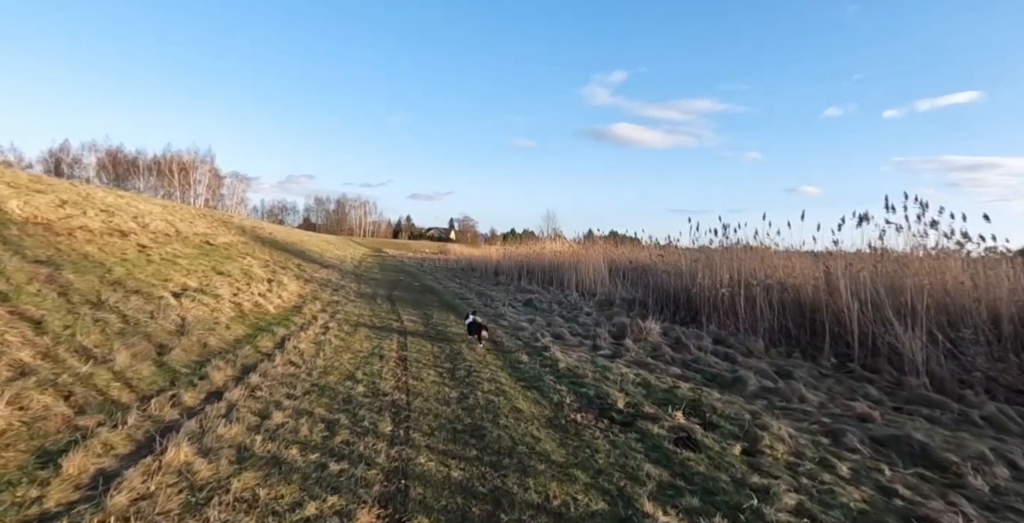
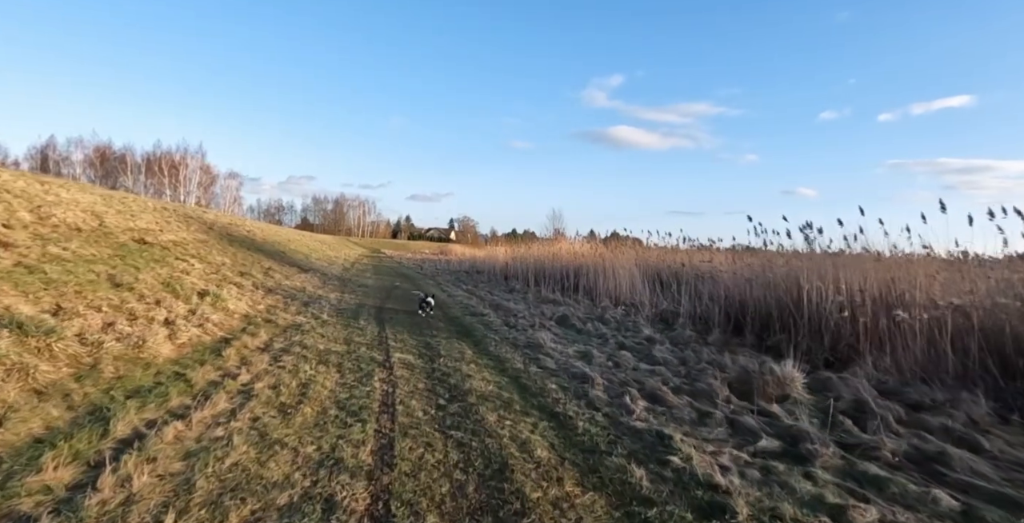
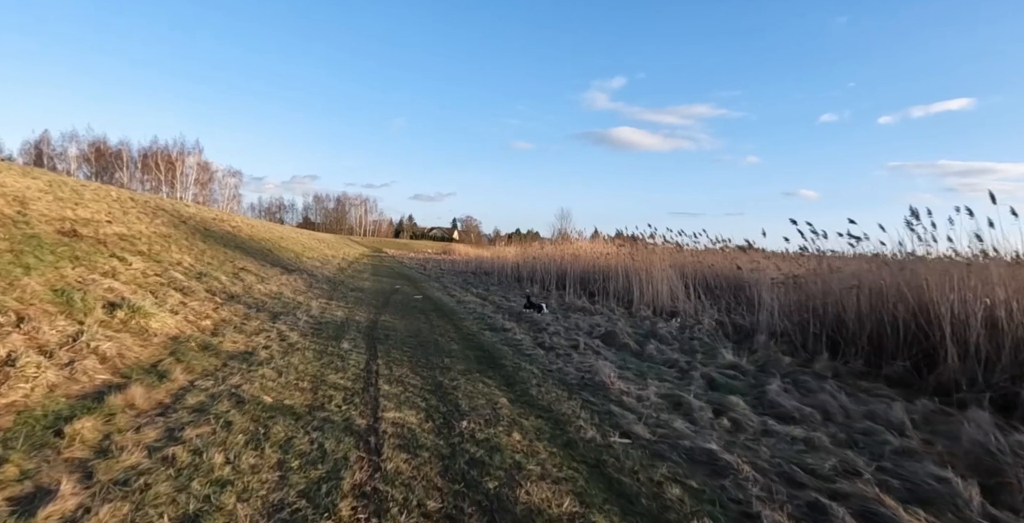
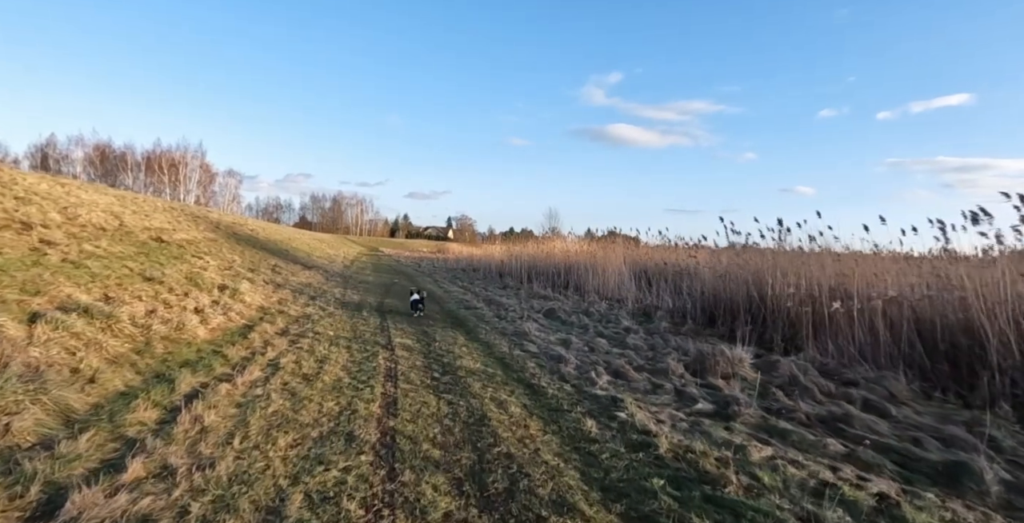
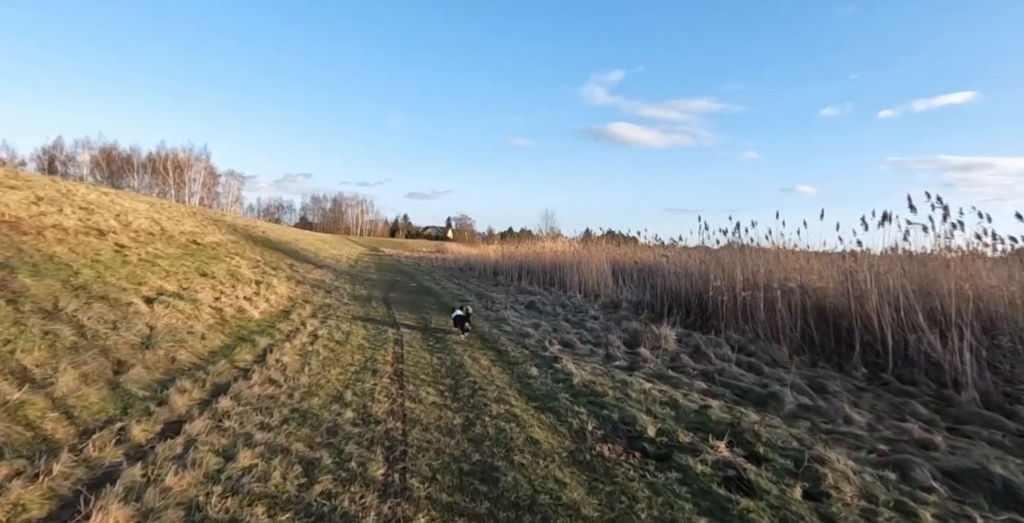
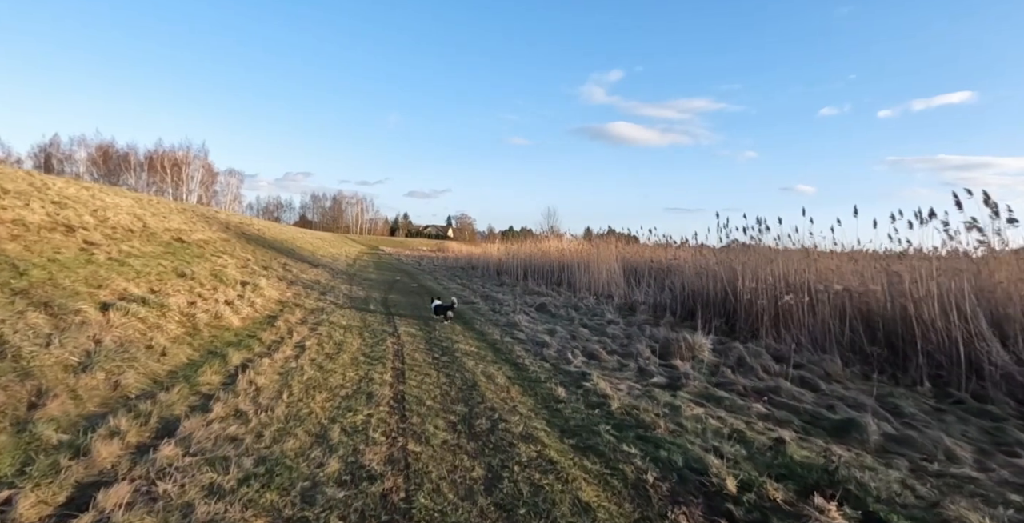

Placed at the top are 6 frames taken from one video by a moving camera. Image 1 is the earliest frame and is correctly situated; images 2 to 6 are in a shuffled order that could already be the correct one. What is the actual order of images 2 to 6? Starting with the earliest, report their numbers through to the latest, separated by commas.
5, 6, 4, 2, 3
